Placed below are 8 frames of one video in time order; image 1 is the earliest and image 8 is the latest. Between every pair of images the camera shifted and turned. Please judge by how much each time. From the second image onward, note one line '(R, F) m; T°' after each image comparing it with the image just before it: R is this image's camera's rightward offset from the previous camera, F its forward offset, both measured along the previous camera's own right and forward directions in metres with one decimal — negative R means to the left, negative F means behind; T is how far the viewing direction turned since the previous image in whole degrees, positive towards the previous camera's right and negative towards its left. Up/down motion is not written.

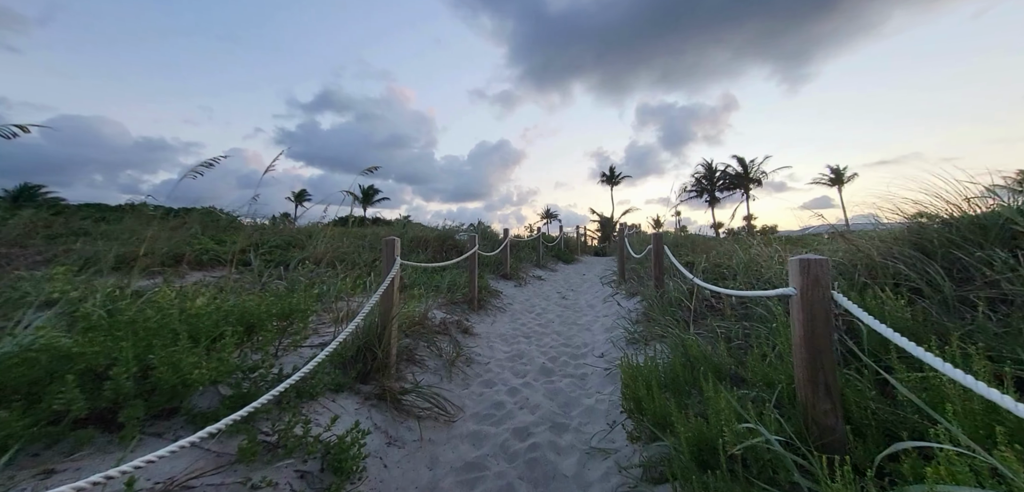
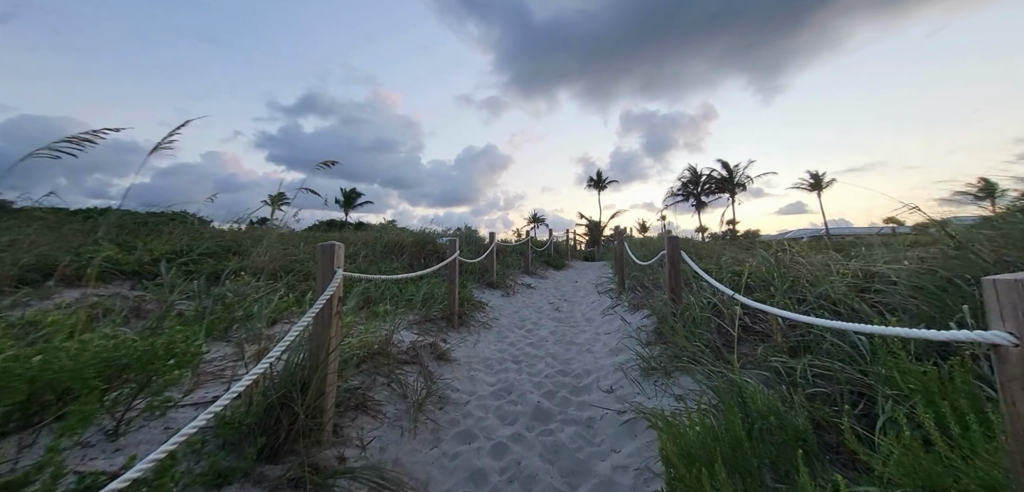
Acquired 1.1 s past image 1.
(0.0, +0.7) m; +2°
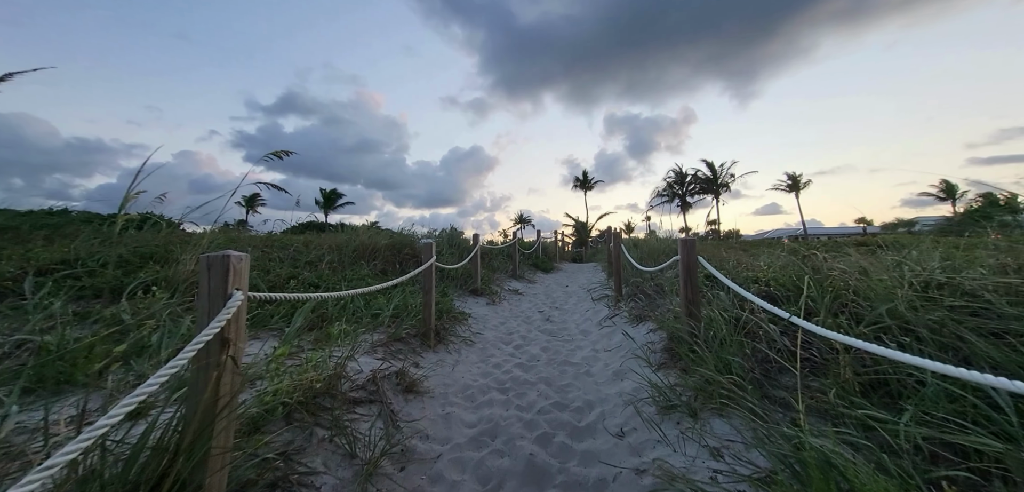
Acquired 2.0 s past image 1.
(0.0, +0.6) m; +2°
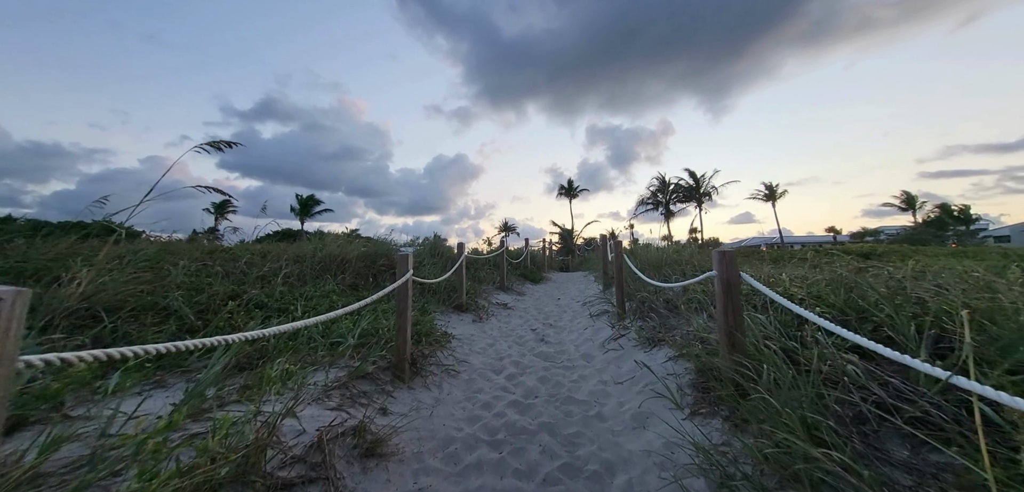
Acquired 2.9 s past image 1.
(-0.1, +0.6) m; +3°
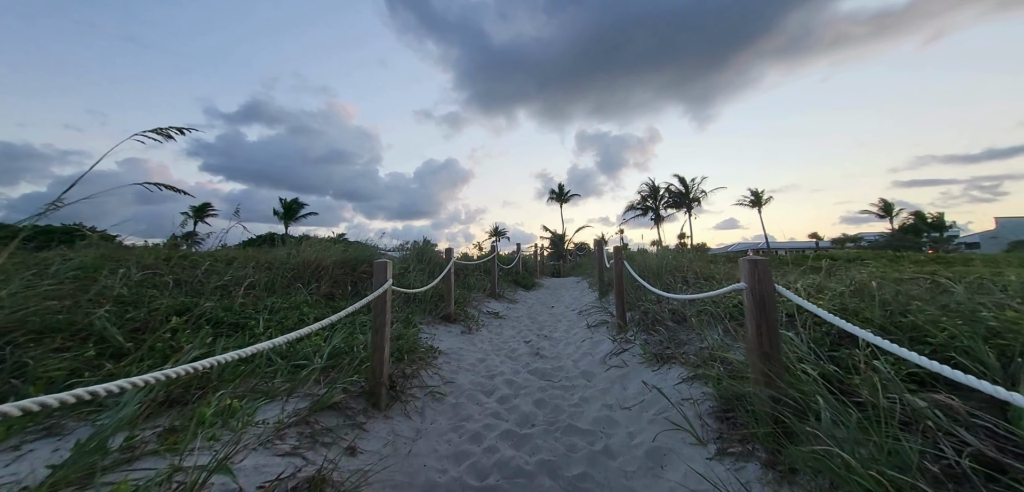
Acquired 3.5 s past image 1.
(0.0, +0.4) m; +2°
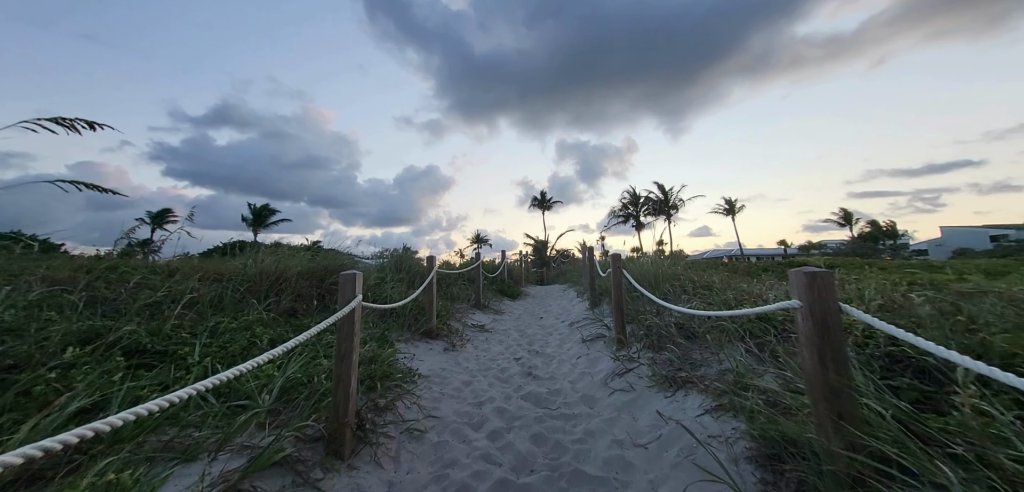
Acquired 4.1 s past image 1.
(-0.1, +0.4) m; +3°
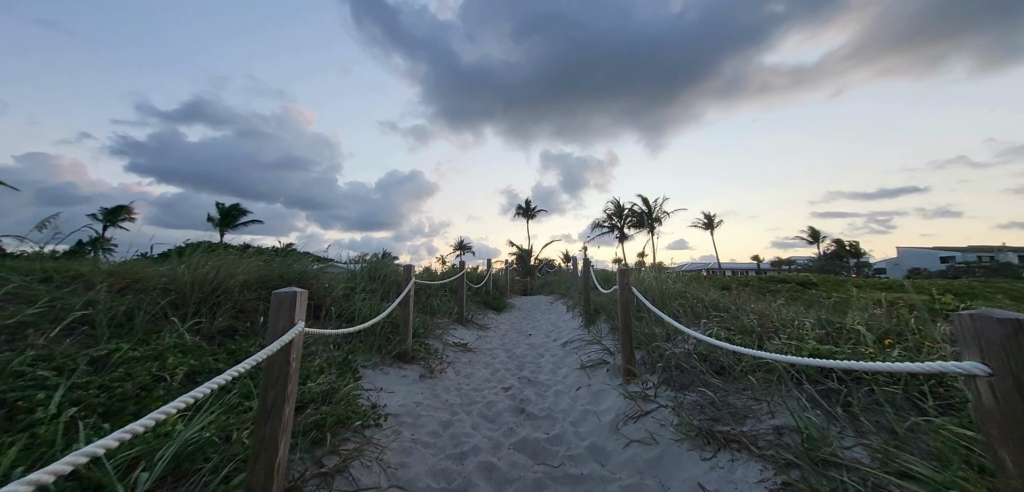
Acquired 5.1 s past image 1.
(-0.1, +0.7) m; +3°
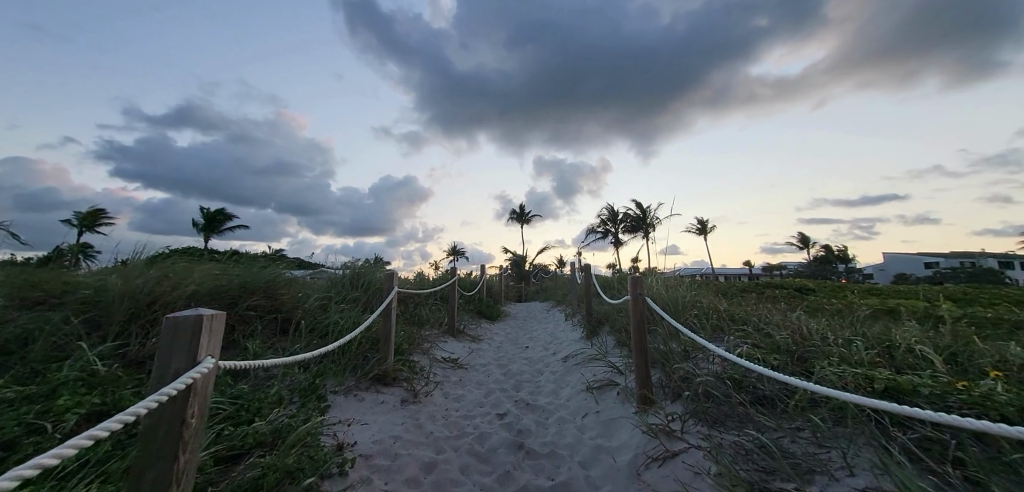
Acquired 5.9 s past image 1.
(0.0, +0.5) m; +1°
